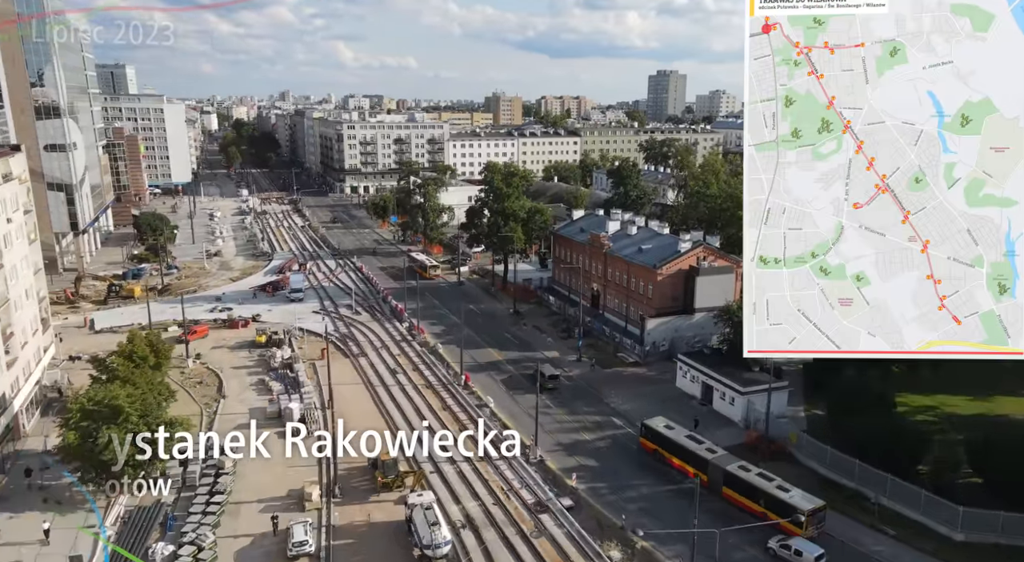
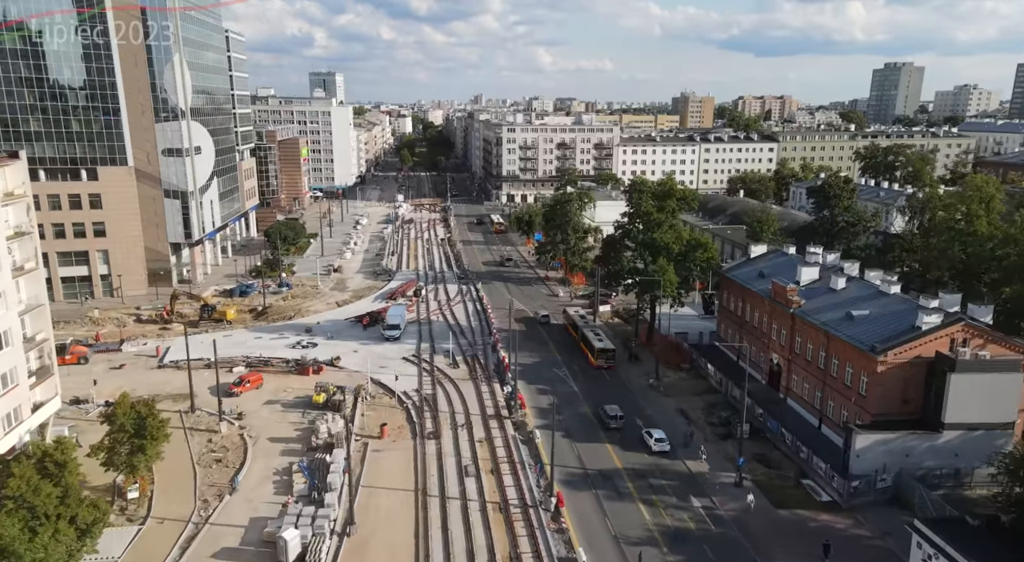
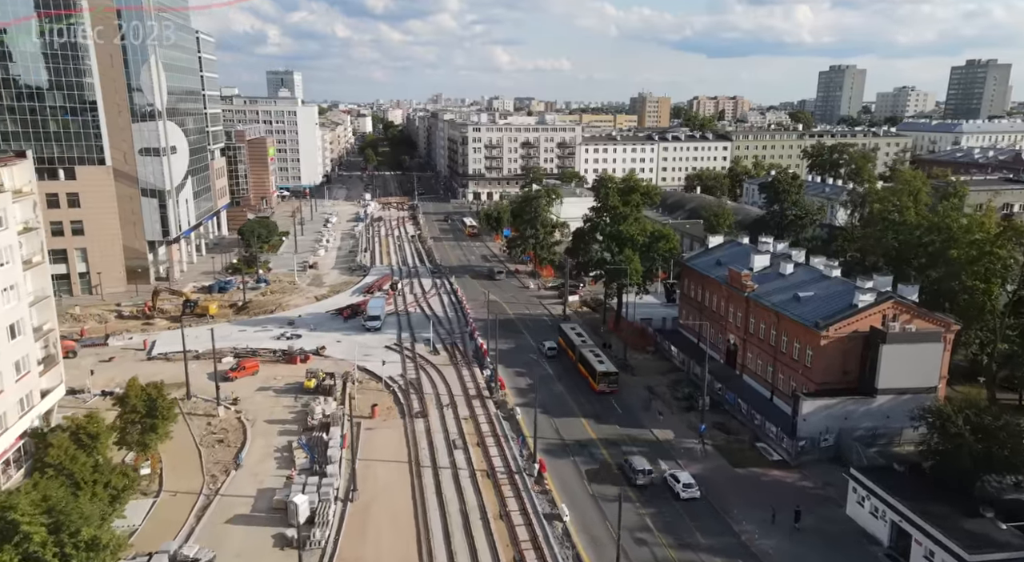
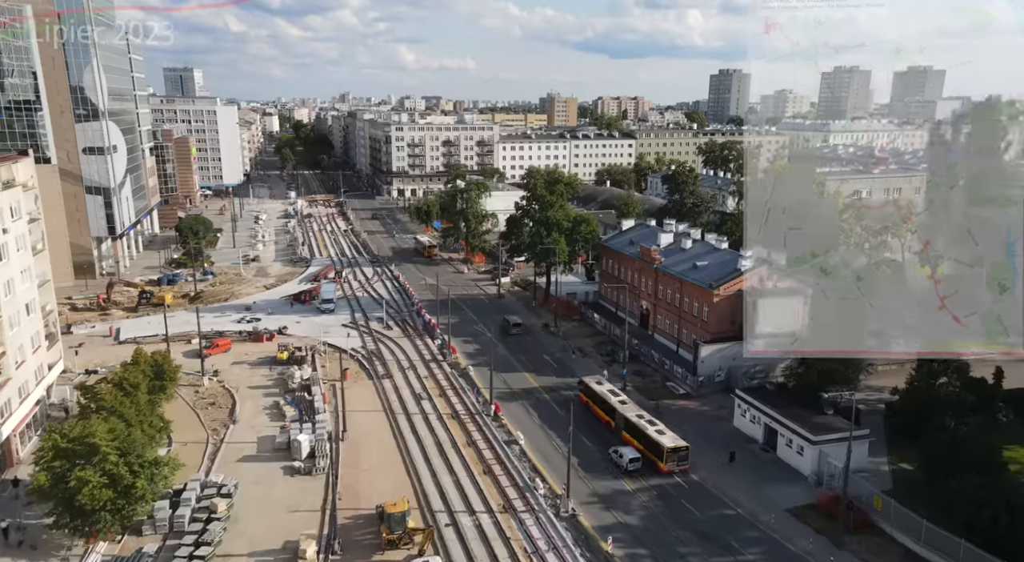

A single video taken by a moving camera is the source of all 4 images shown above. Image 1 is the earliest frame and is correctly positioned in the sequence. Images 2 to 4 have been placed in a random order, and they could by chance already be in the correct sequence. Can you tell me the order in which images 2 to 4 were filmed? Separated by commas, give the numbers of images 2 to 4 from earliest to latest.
4, 3, 2
